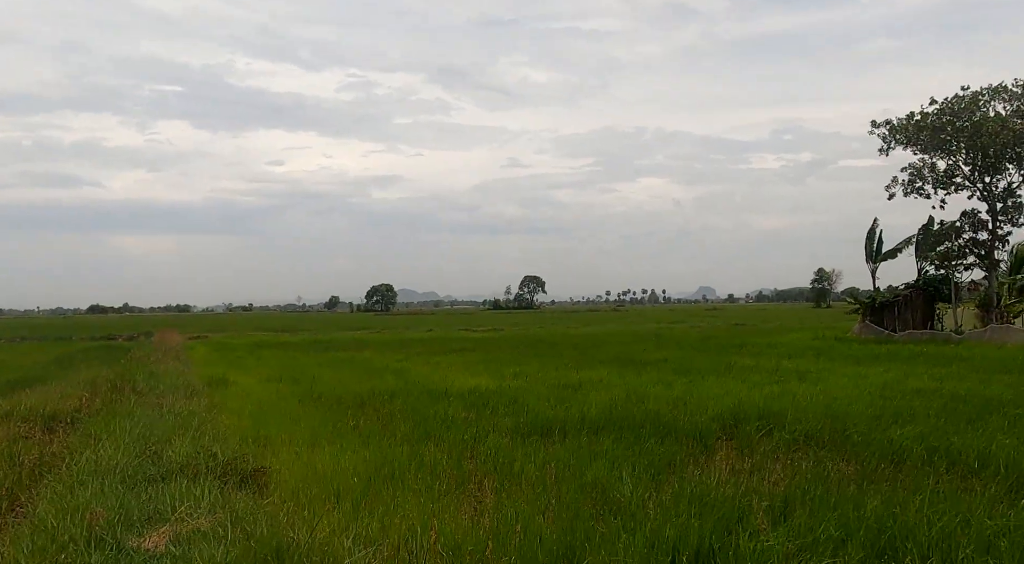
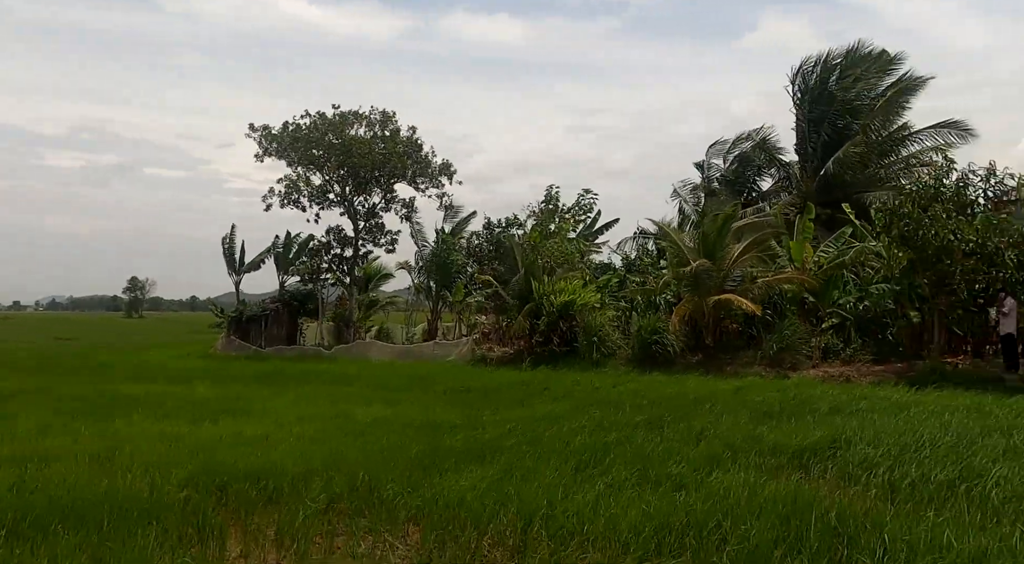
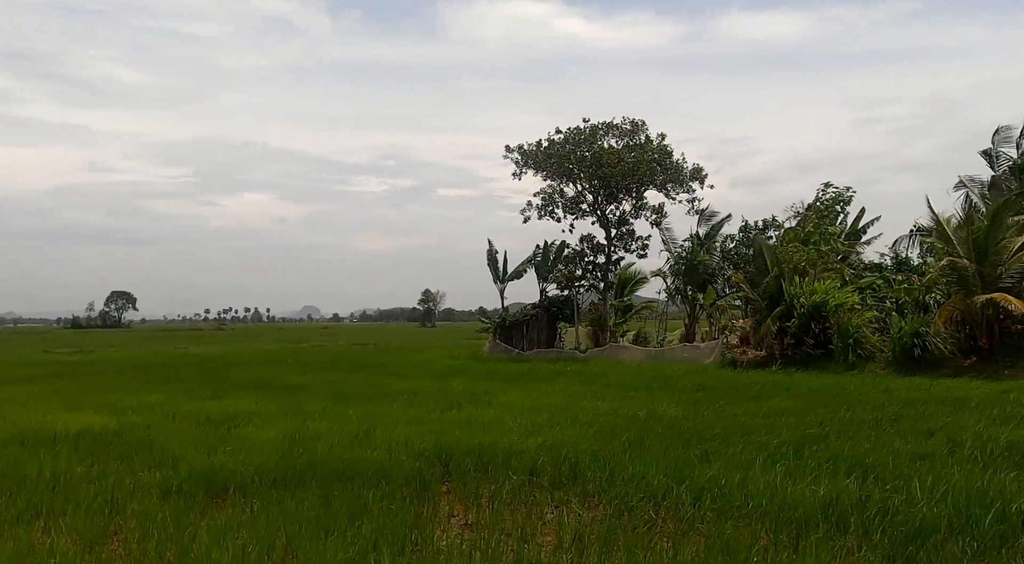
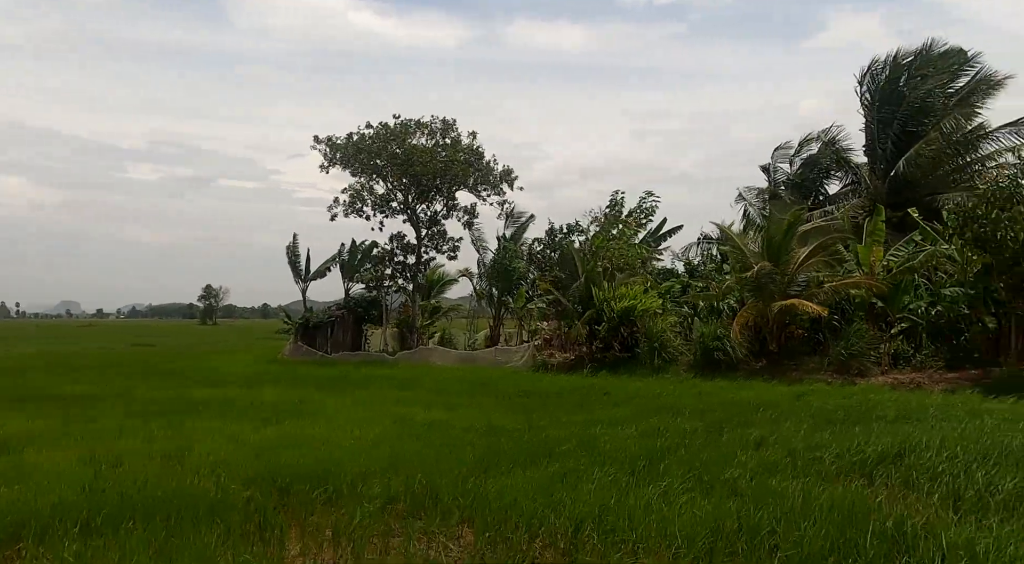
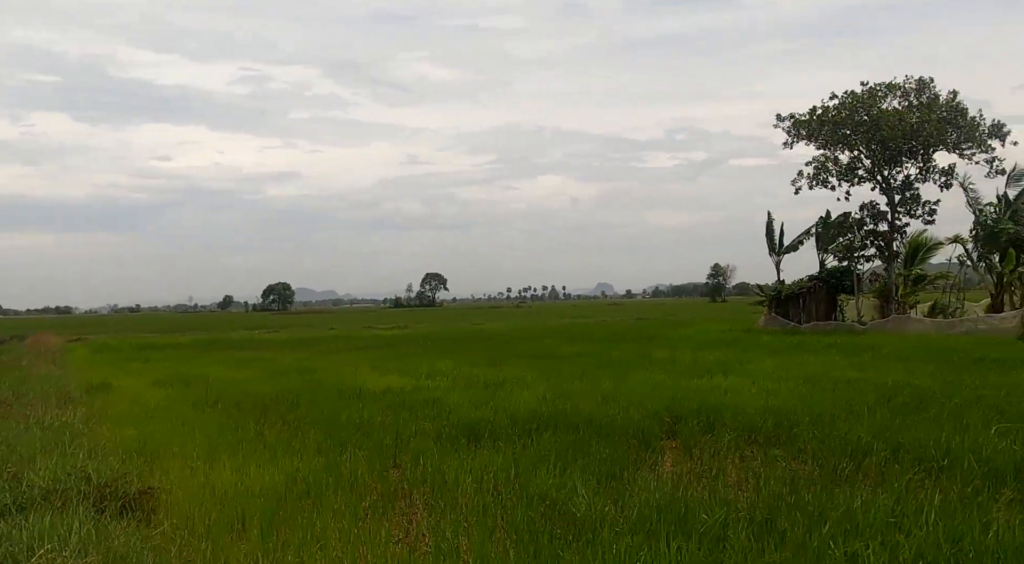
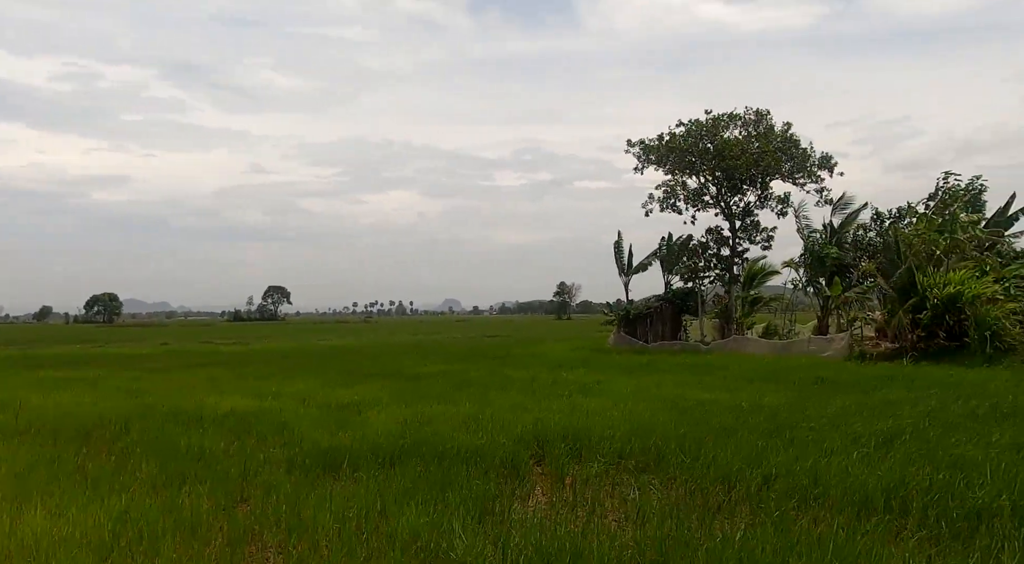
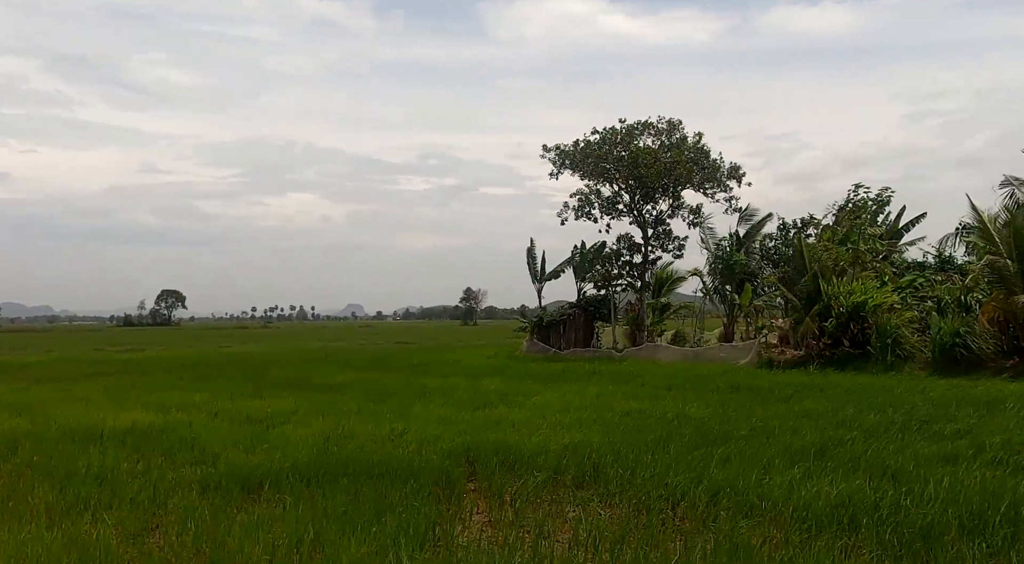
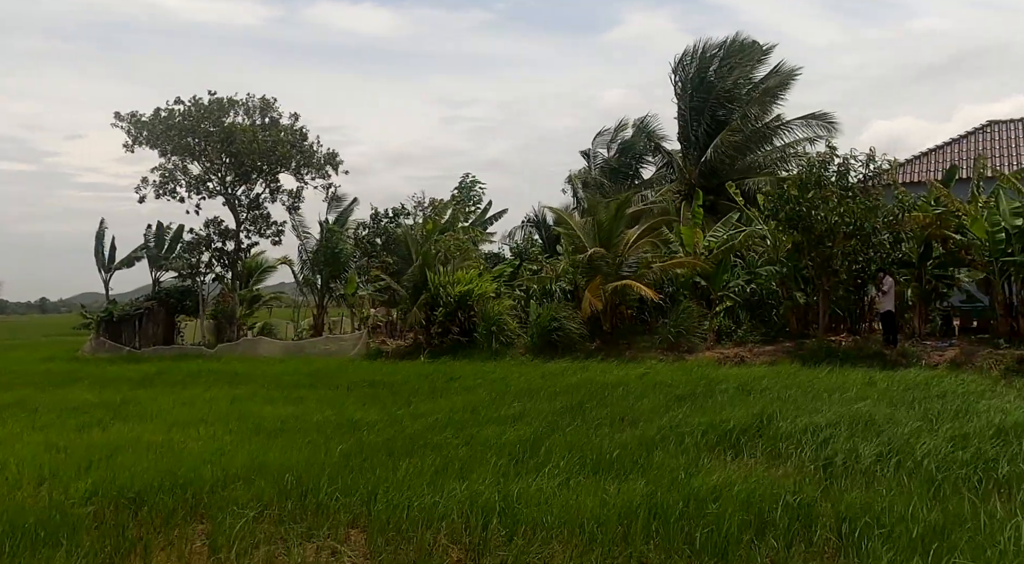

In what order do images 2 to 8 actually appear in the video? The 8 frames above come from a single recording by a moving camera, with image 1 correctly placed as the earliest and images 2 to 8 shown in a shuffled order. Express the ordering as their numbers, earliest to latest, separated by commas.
5, 6, 7, 3, 4, 2, 8
